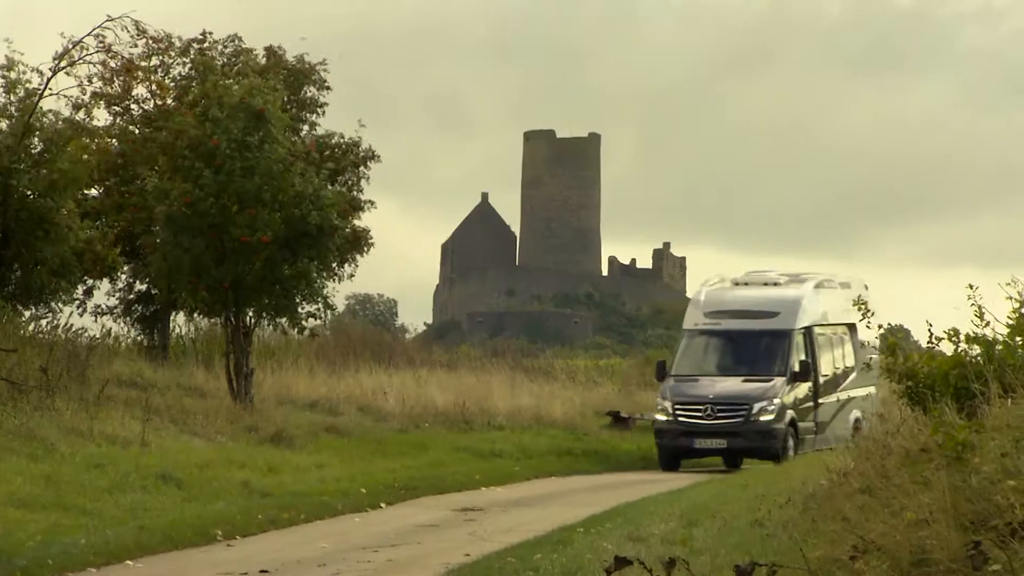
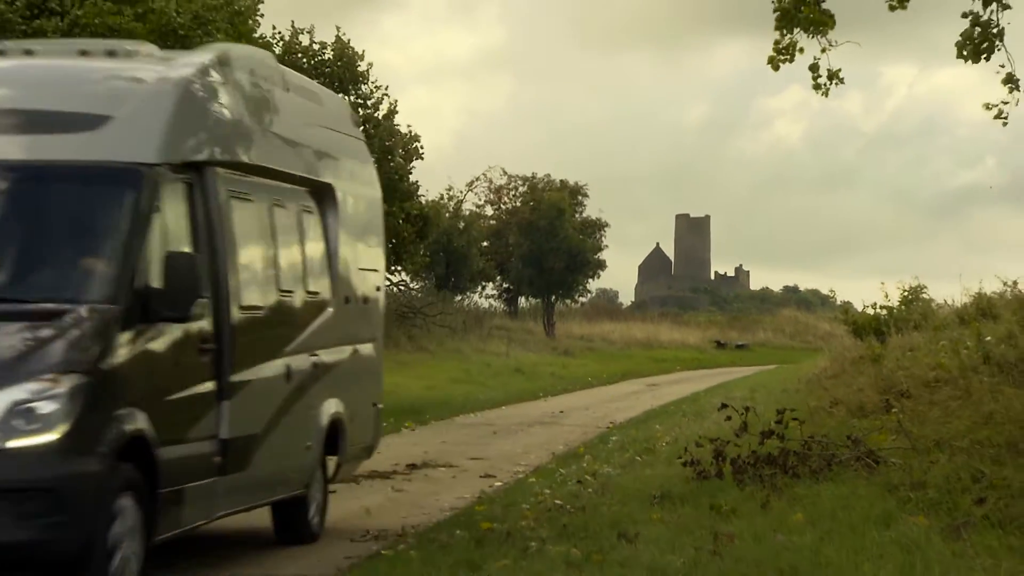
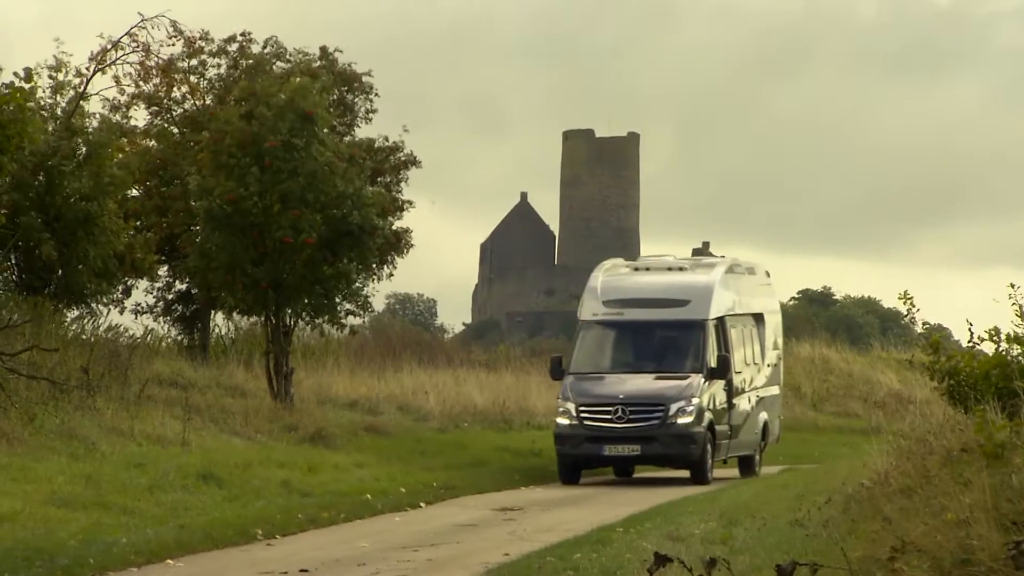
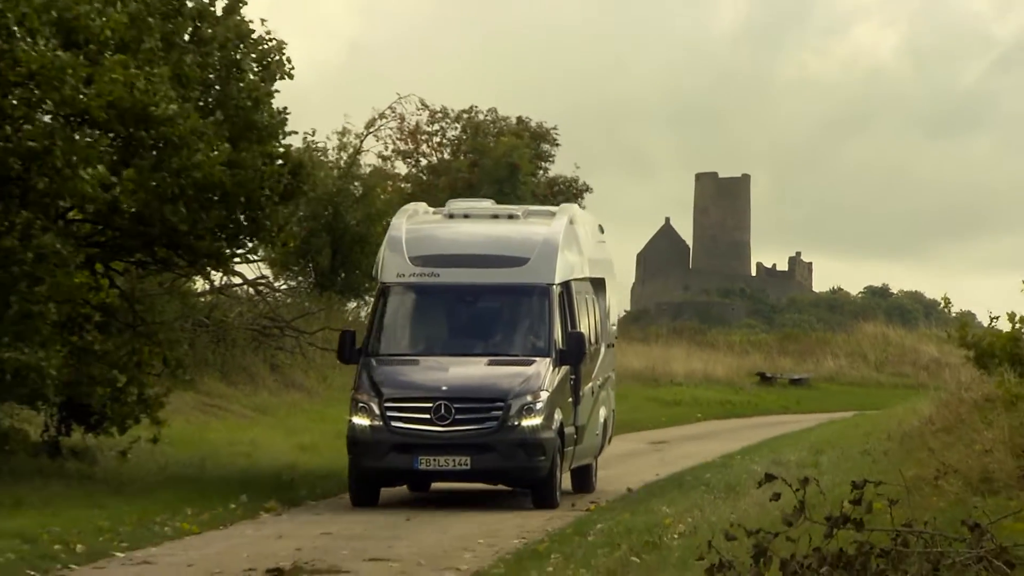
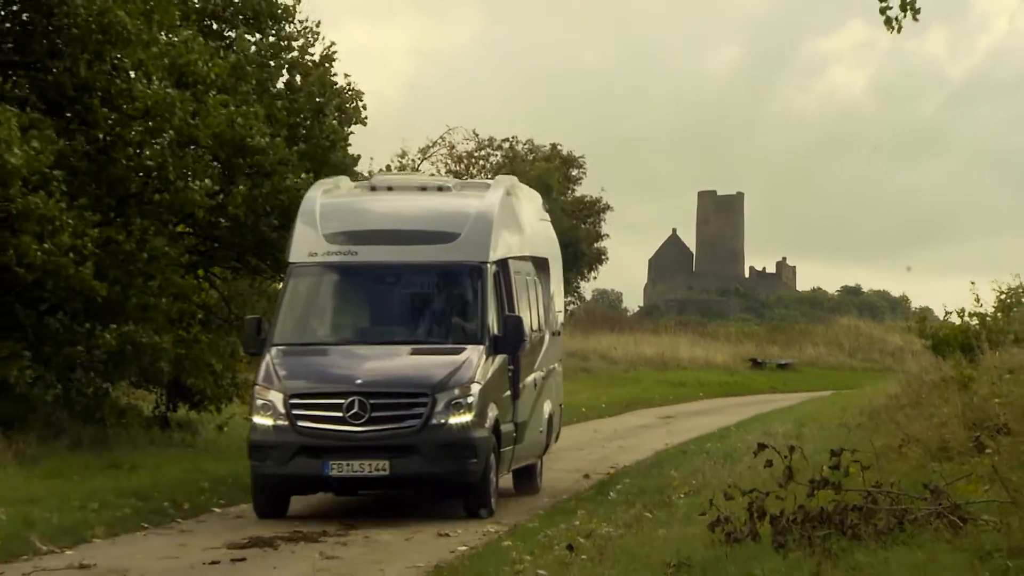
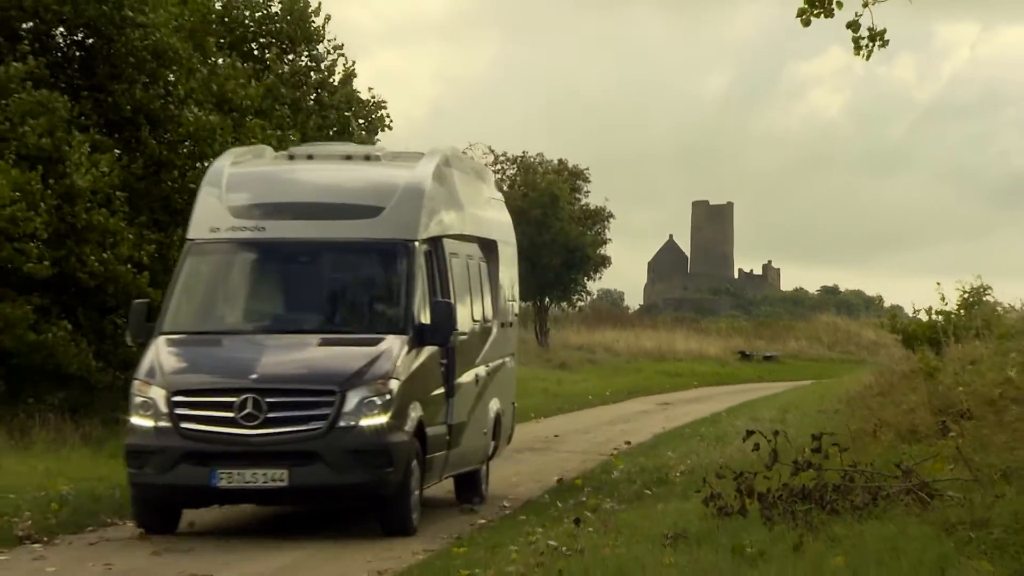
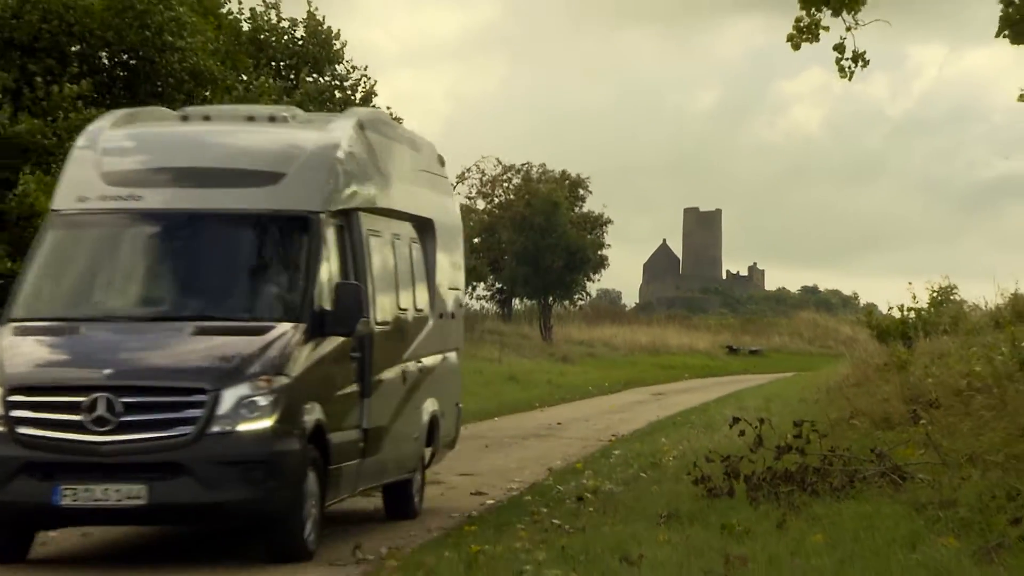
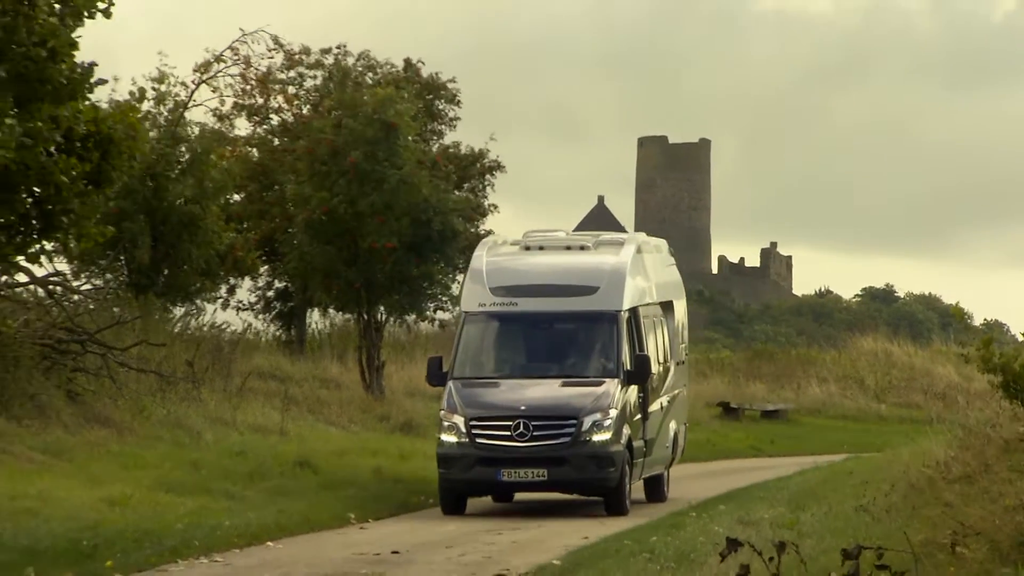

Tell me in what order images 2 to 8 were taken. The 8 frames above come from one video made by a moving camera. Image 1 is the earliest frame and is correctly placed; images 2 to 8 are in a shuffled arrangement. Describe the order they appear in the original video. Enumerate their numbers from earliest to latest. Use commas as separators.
3, 8, 4, 5, 6, 7, 2
